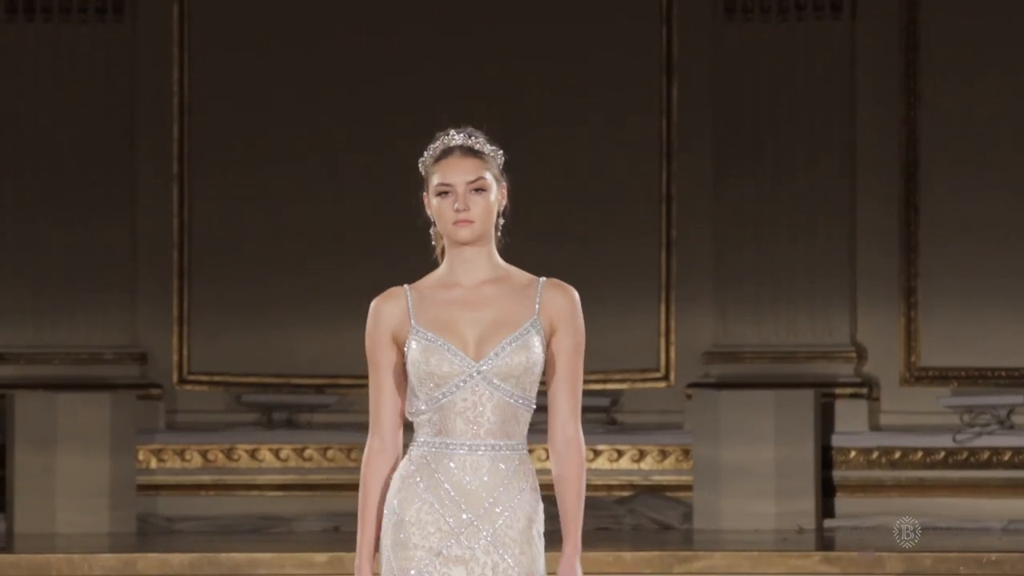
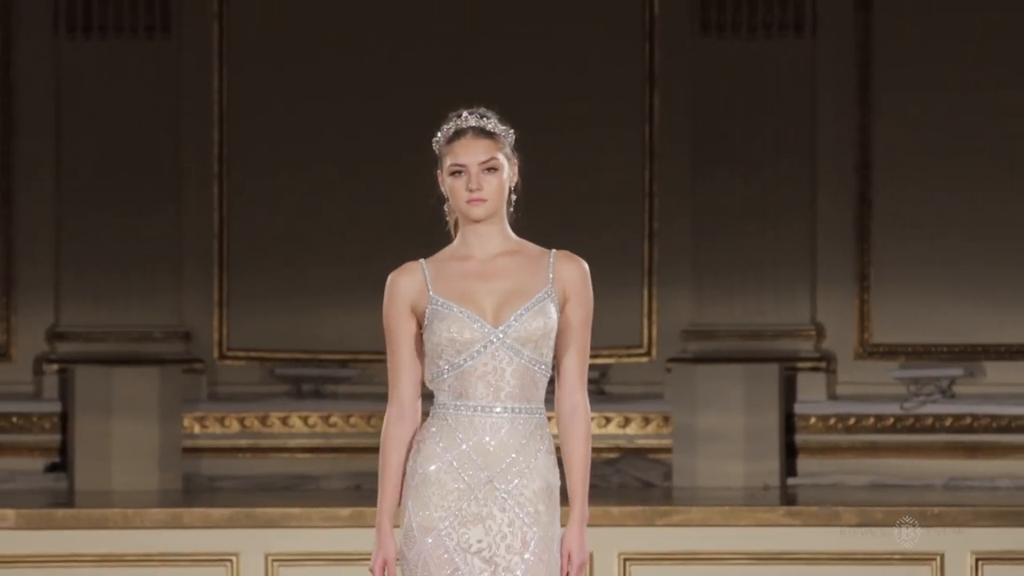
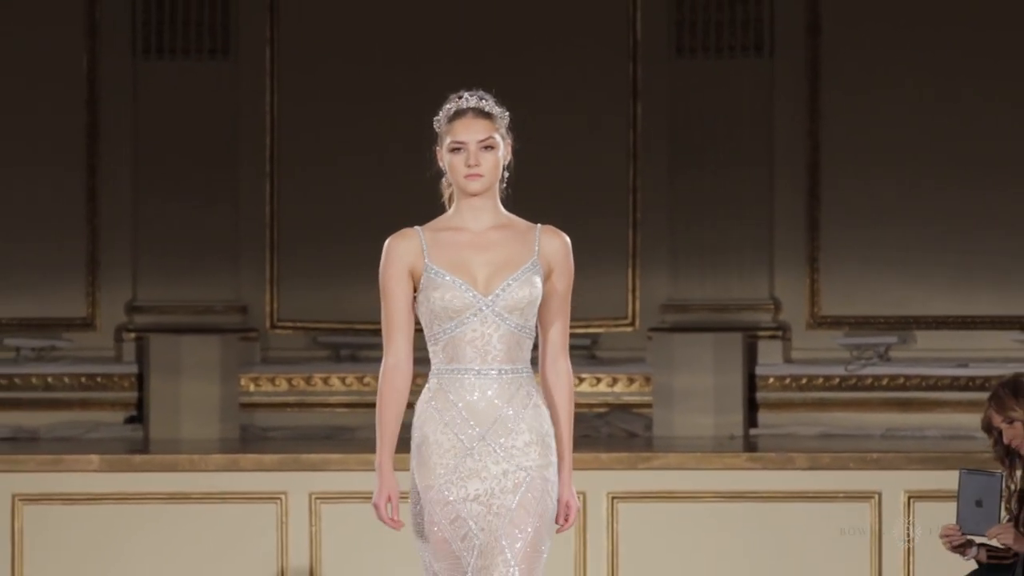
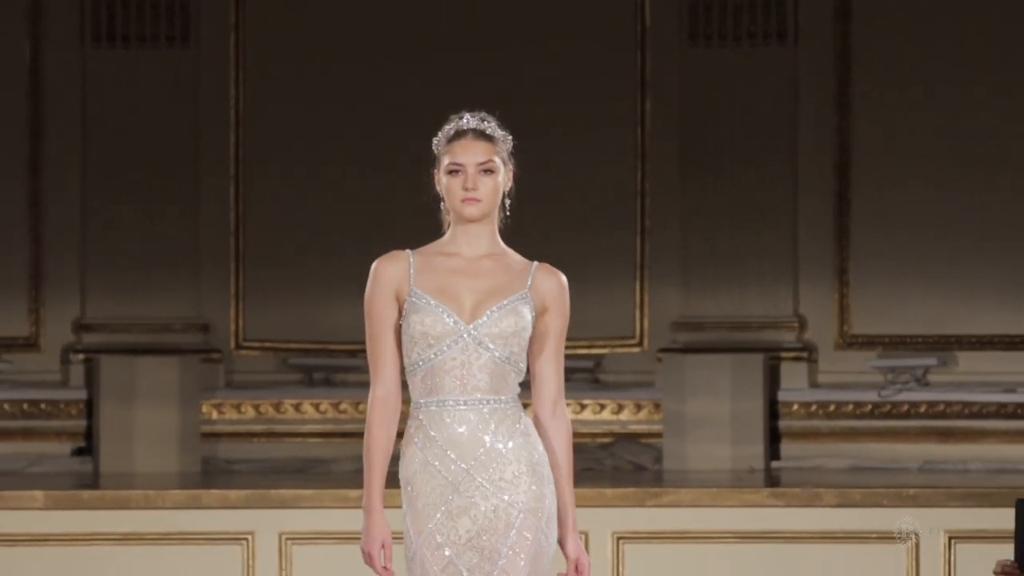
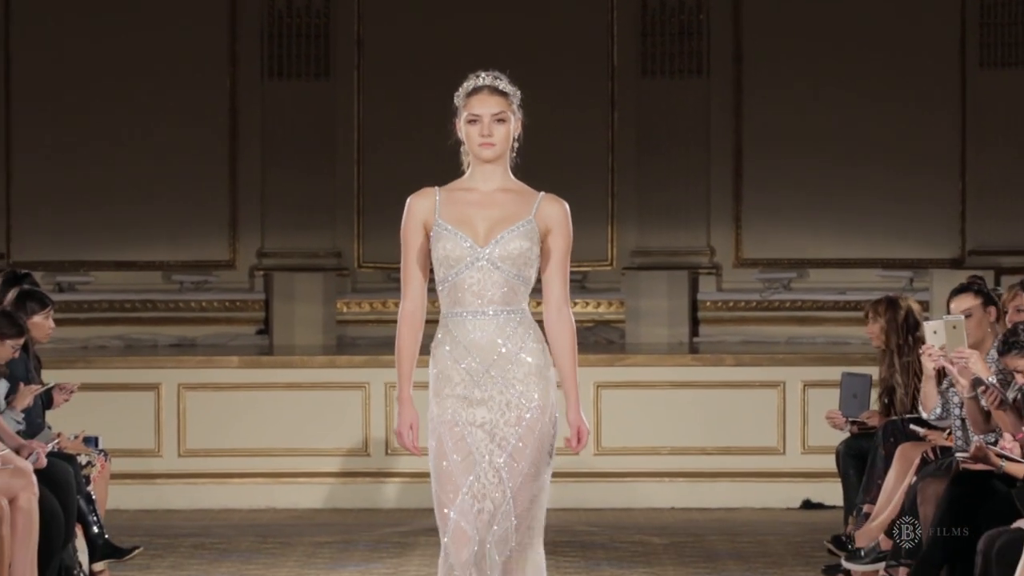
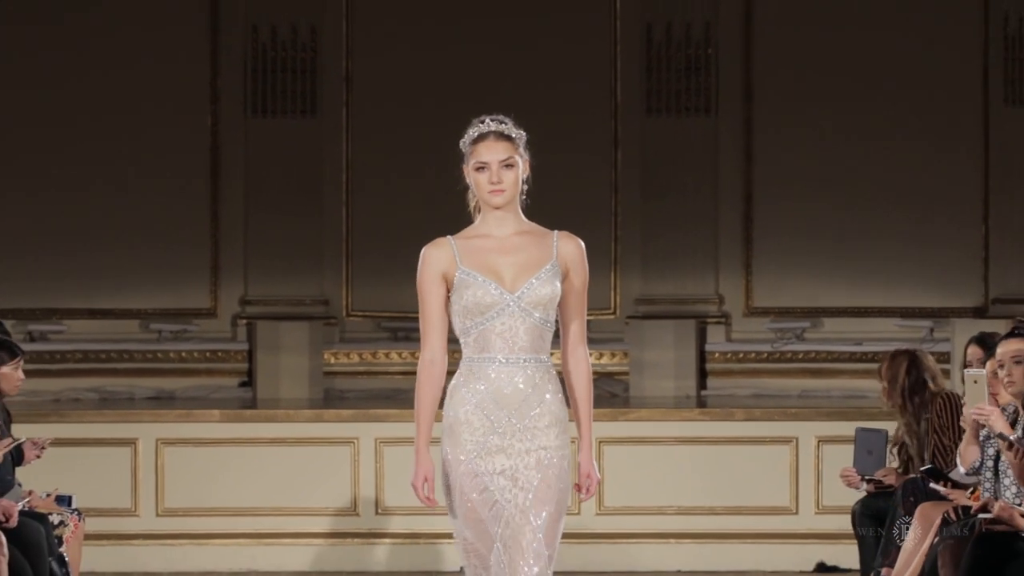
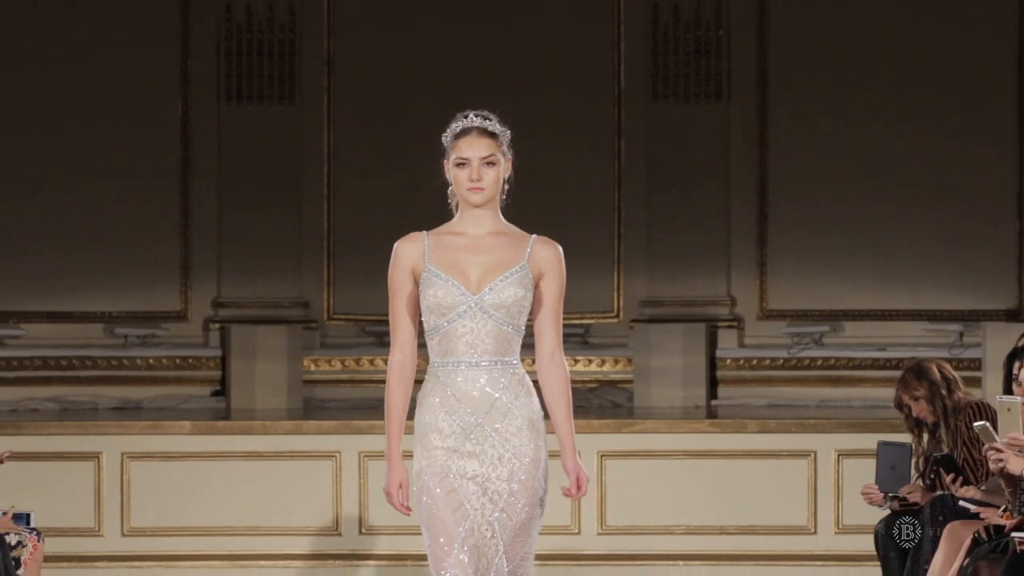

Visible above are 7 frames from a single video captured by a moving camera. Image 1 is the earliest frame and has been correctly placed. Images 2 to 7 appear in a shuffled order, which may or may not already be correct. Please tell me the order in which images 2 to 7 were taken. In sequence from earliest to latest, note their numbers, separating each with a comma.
2, 4, 3, 7, 6, 5
